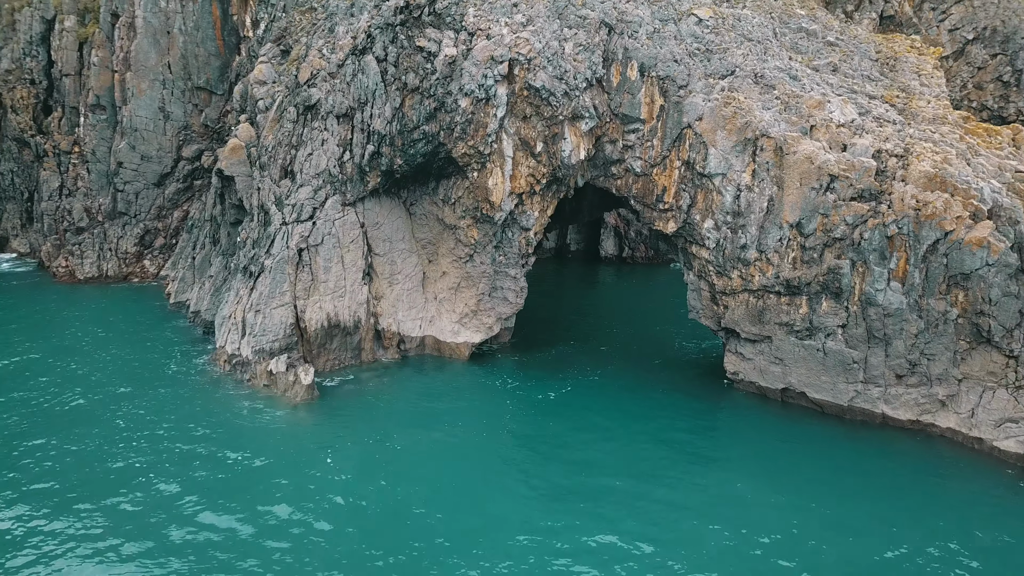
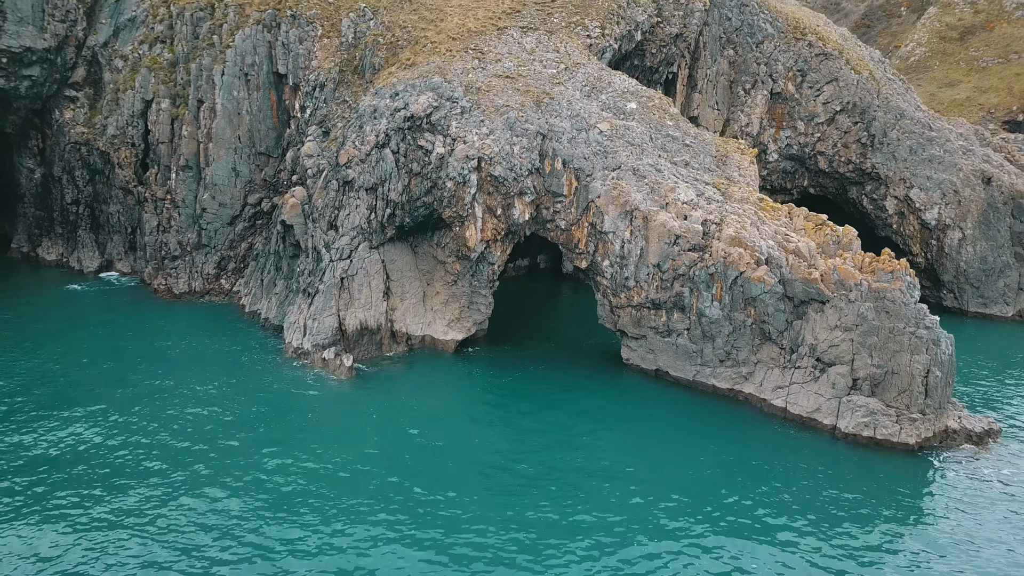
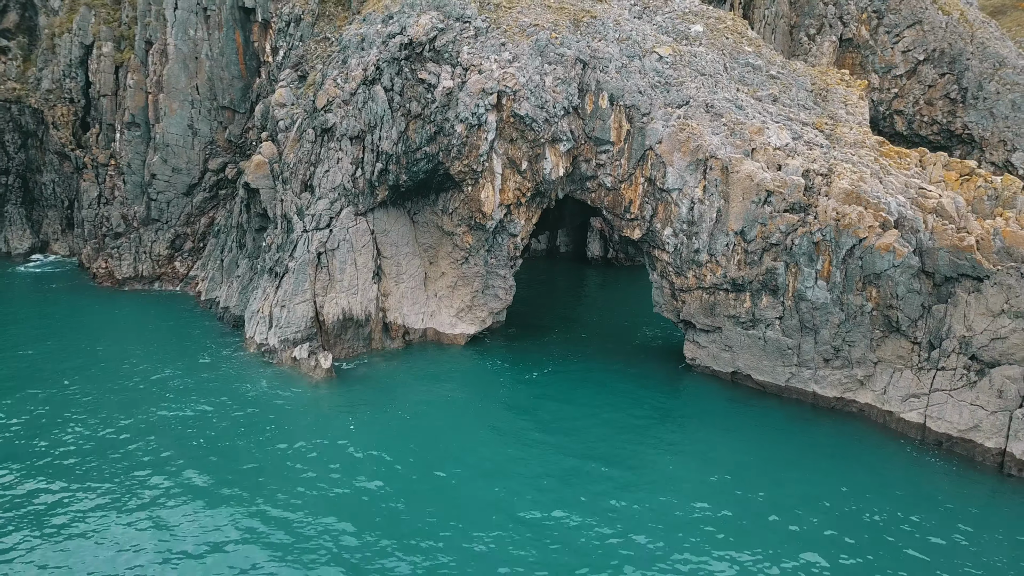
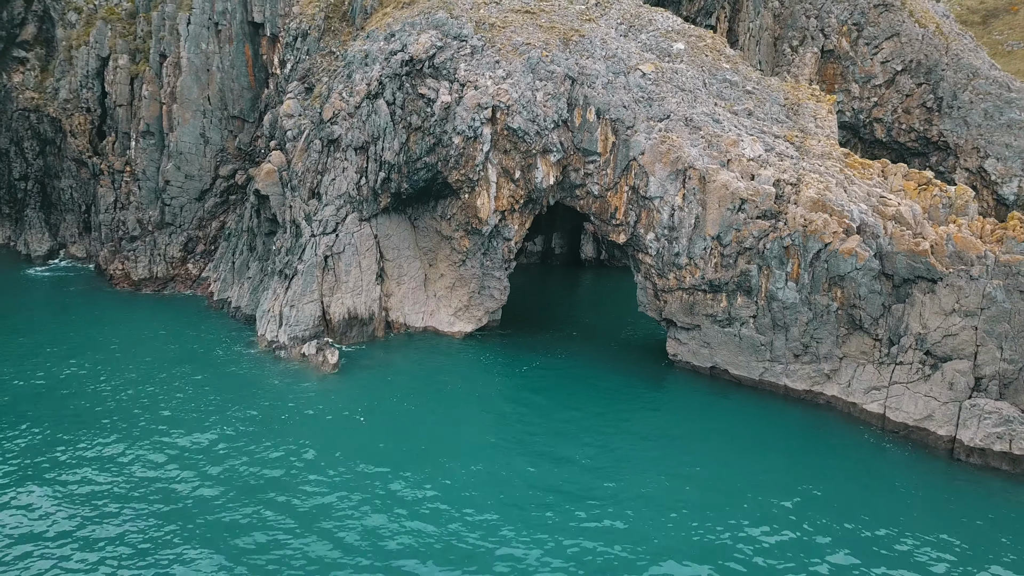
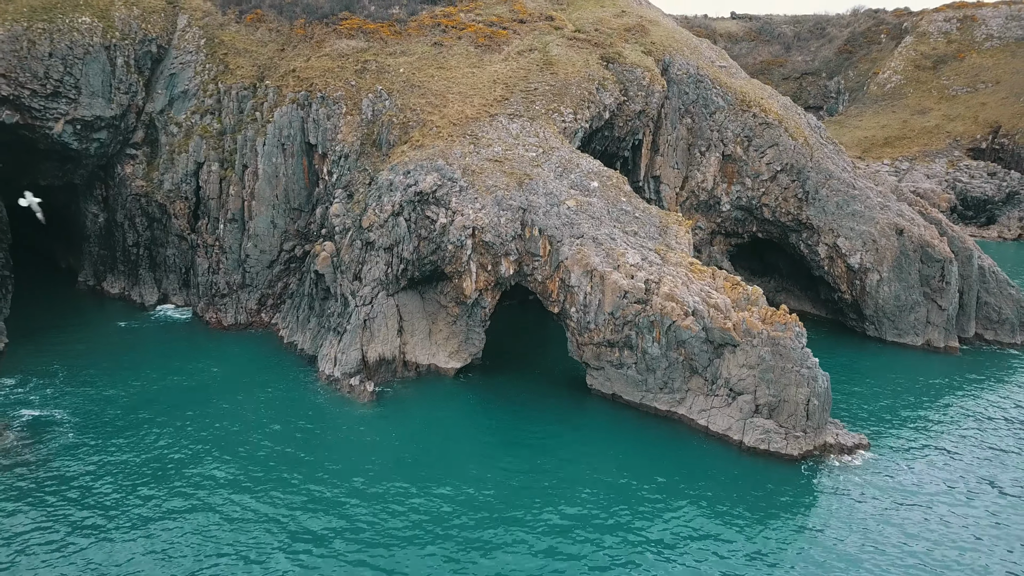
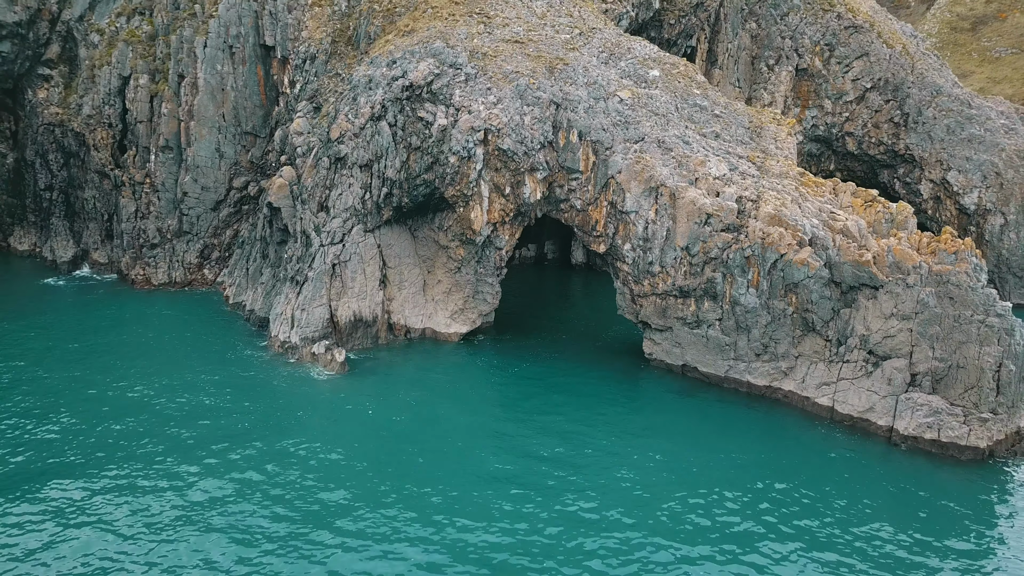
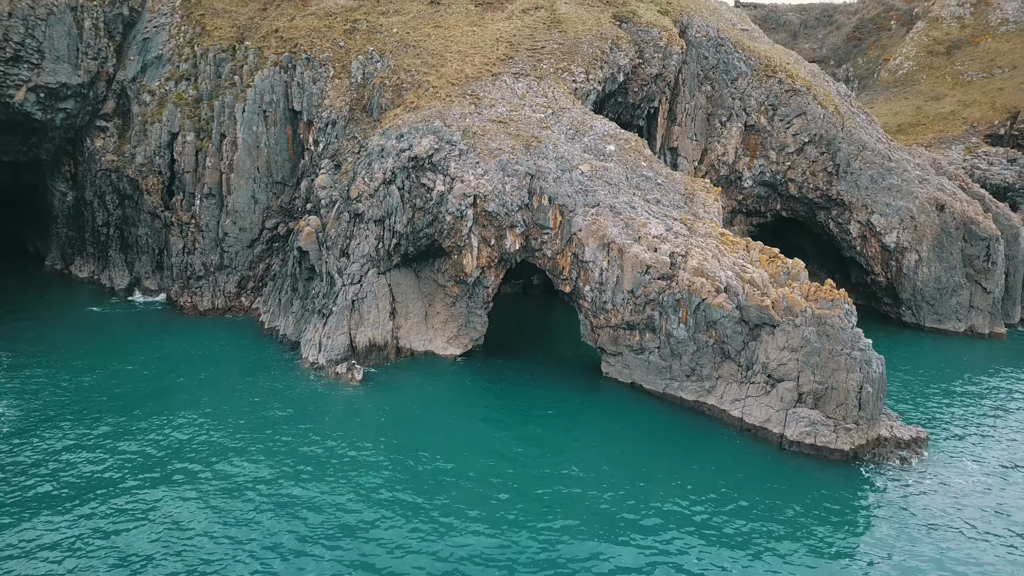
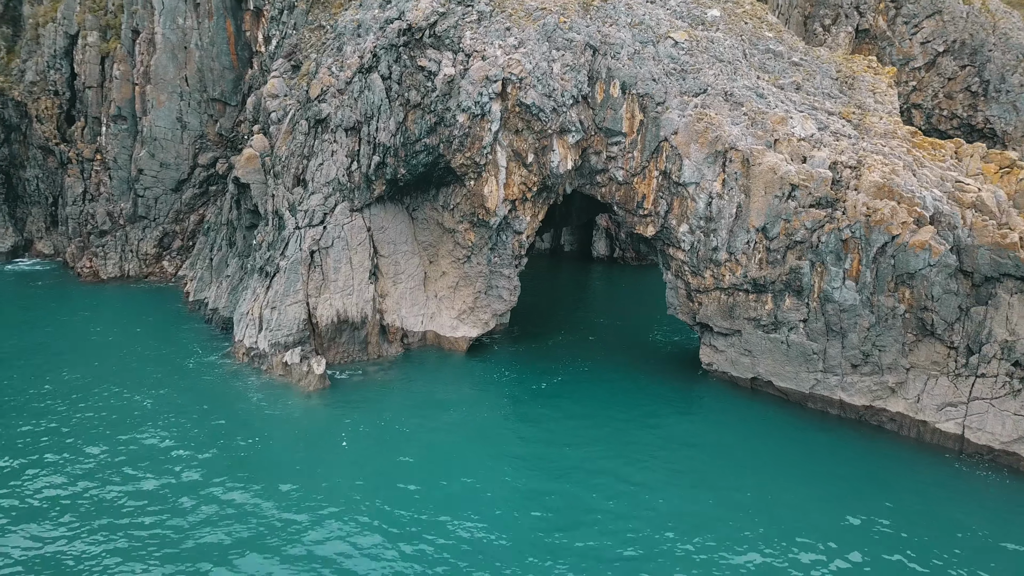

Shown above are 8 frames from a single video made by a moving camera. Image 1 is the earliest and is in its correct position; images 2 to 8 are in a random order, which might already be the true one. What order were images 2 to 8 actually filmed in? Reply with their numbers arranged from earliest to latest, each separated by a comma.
8, 3, 4, 6, 2, 7, 5
